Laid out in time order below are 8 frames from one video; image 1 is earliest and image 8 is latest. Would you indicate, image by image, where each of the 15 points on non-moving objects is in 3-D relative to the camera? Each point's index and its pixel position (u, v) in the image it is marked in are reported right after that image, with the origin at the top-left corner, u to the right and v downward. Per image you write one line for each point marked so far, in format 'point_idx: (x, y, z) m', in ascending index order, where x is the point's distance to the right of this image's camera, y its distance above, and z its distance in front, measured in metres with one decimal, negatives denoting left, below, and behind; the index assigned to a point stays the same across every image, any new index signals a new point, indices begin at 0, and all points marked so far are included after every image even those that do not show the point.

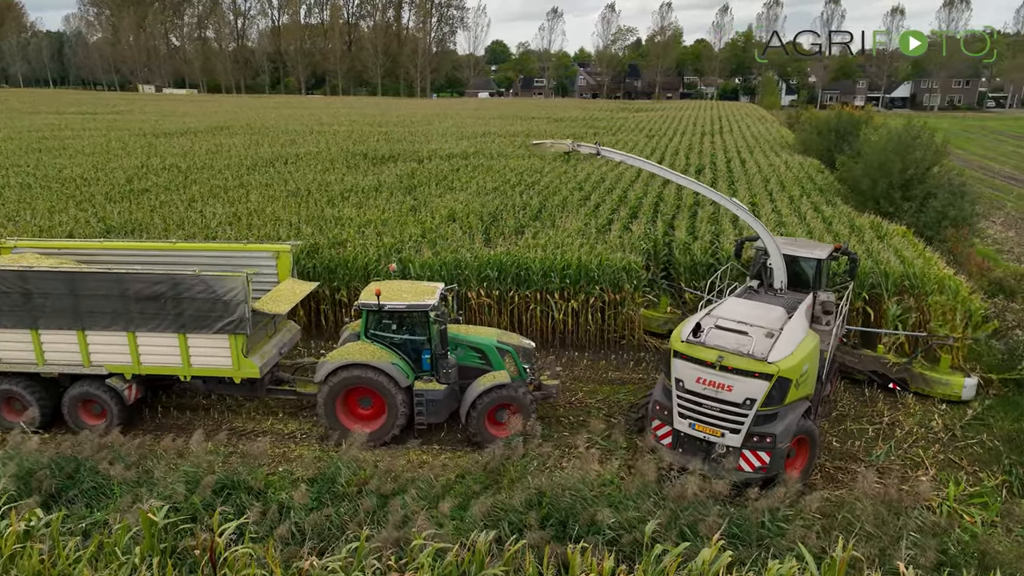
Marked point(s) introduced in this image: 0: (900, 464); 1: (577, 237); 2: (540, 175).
0: (+3.9, -1.8, +7.2) m
1: (+1.1, +0.9, +12.0) m
2: (+0.8, +3.1, +19.3) m
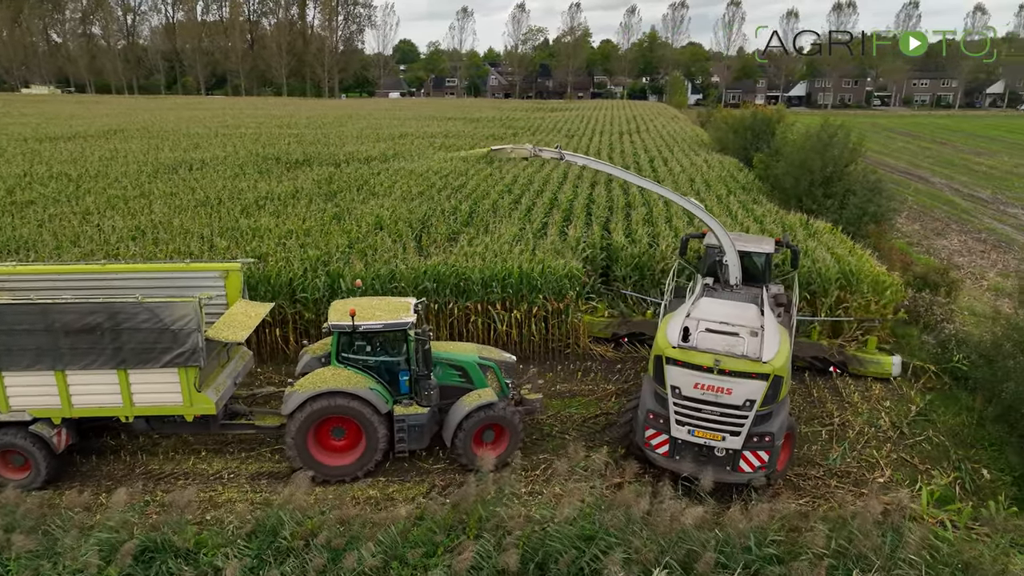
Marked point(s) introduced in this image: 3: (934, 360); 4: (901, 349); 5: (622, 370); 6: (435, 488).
0: (+3.5, -1.8, +7.2) m
1: (+0.1, +0.7, +11.6) m
2: (-1.3, +2.9, +18.8) m
3: (+5.5, -0.9, +9.2) m
4: (+5.3, -0.8, +9.6) m
5: (+1.5, -1.1, +9.6) m
6: (-0.8, -2.0, +6.9) m
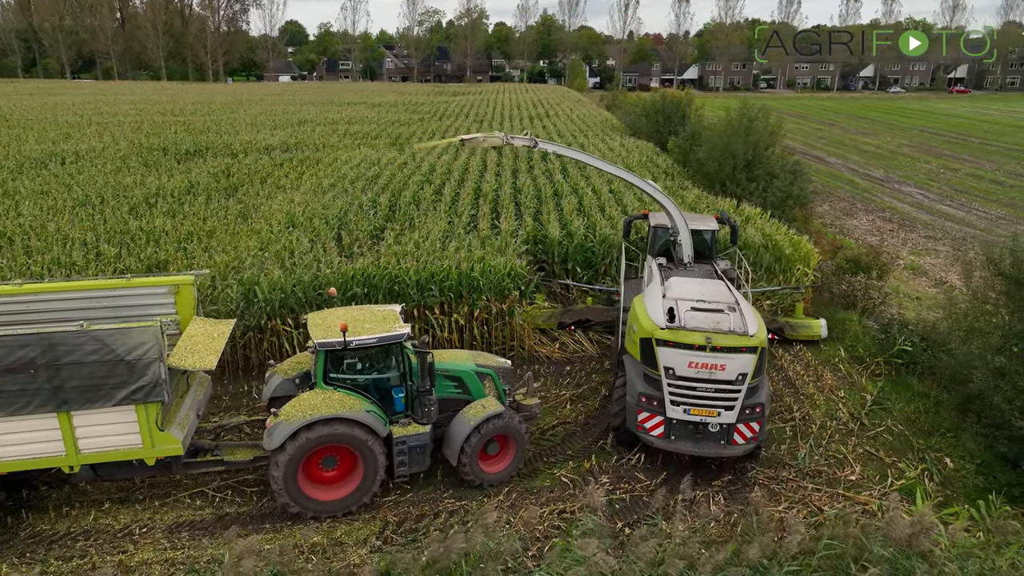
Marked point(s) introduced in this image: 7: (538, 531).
0: (+3.1, -1.8, +7.0) m
1: (-1.0, +0.8, +10.8) m
2: (-3.4, +3.0, +17.7) m
3: (+4.8, -0.7, +9.2) m
4: (+4.5, -0.6, +9.6) m
5: (+0.8, -1.1, +9.0) m
6: (-1.1, -2.1, +6.1) m
7: (+0.1, -2.1, +5.9) m
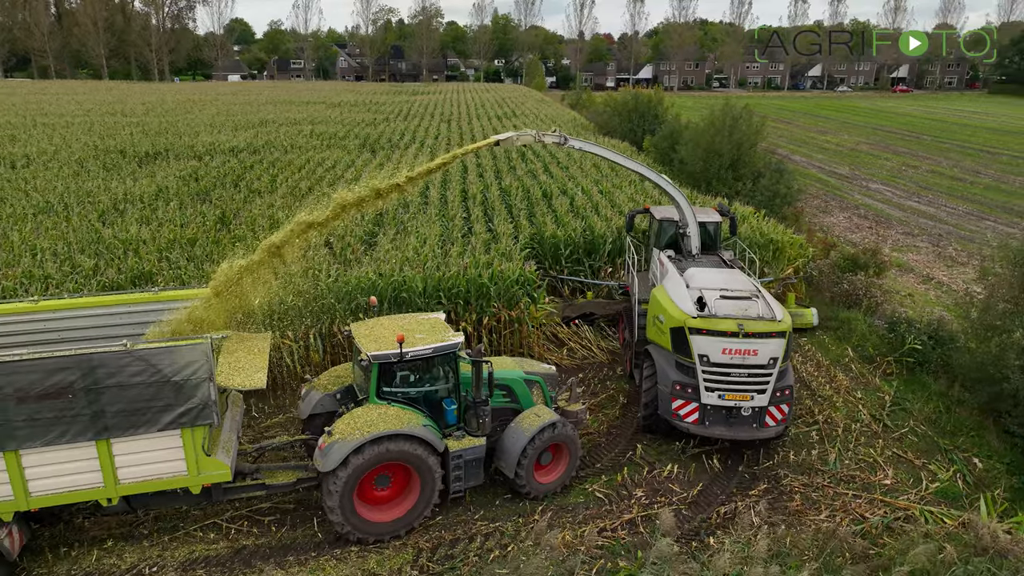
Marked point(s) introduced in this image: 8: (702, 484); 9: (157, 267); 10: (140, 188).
0: (+3.4, -1.8, +6.9) m
1: (-1.0, +0.7, +10.4) m
2: (-3.9, +2.9, +17.1) m
3: (+4.9, -0.7, +9.2) m
4: (+4.6, -0.6, +9.6) m
5: (+0.9, -1.2, +8.8) m
6: (-0.7, -2.2, +5.8) m
7: (+0.5, -2.1, +5.6) m
8: (+1.7, -1.9, +6.6) m
9: (-4.6, +0.3, +9.1) m
10: (-7.6, +2.0, +14.4) m
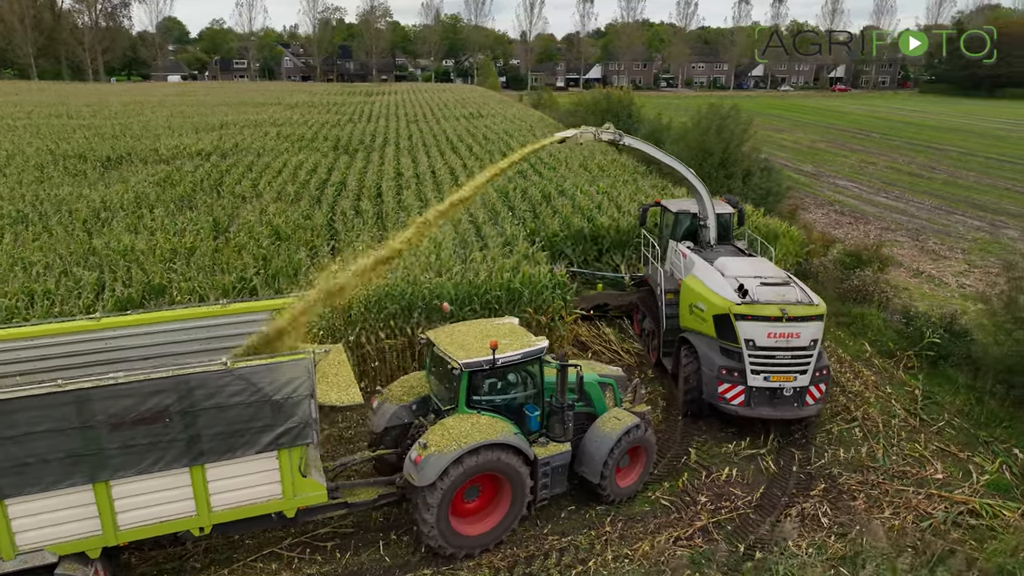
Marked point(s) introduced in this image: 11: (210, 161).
0: (+3.9, -1.8, +7.0) m
1: (-0.8, +0.6, +10.1) m
2: (-4.2, +2.7, +16.7) m
3: (+5.3, -0.7, +9.4) m
4: (+4.9, -0.6, +9.7) m
5: (+1.3, -1.2, +8.7) m
6: (-0.1, -2.3, +5.6) m
7: (+1.2, -2.2, +5.5) m
8: (+2.3, -1.9, +6.5) m
9: (-4.2, +0.1, +8.5) m
10: (-7.7, +1.8, +13.6) m
11: (-7.9, +3.3, +18.4) m
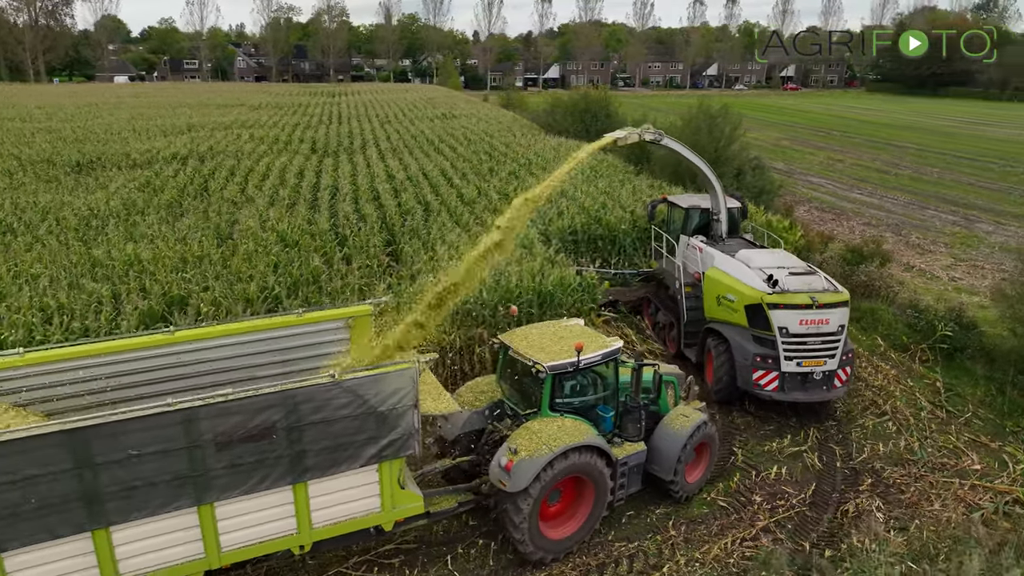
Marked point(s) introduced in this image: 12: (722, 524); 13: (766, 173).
0: (+4.4, -1.7, +7.2) m
1: (-0.5, +0.5, +10.0) m
2: (-4.4, +2.6, +16.3) m
3: (+5.6, -0.6, +9.7) m
4: (+5.2, -0.5, +10.0) m
5: (+1.7, -1.2, +8.7) m
6: (+0.5, -2.3, +5.5) m
7: (+1.8, -2.2, +5.5) m
8: (+2.8, -1.9, +6.6) m
9: (-3.9, 0.0, +8.2) m
10: (-7.6, +1.6, +13.1) m
11: (-8.2, +3.1, +17.8) m
12: (+1.8, -2.0, +6.0) m
13: (+5.7, +2.6, +15.6) m
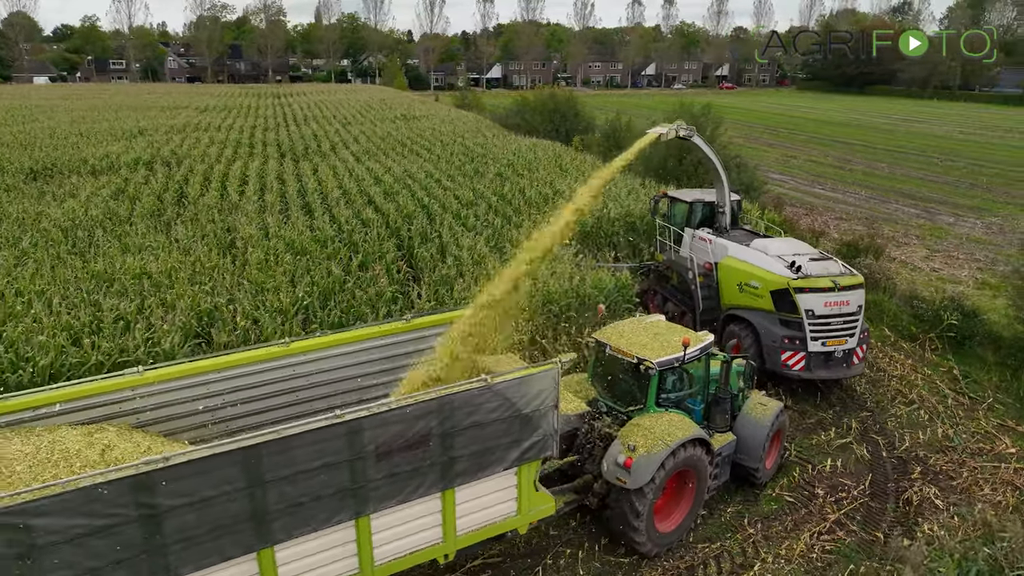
0: (+5.0, -1.6, +7.6) m
1: (-0.2, +0.5, +10.0) m
2: (-4.7, +2.5, +16.0) m
3: (+5.9, -0.4, +10.2) m
4: (+5.5, -0.4, +10.5) m
5: (+2.2, -1.1, +8.9) m
6: (+1.3, -2.3, +5.6) m
7: (+2.5, -2.1, +5.7) m
8: (+3.5, -1.8, +6.9) m
9: (-3.4, -0.1, +7.9) m
10: (-7.6, +1.4, +12.4) m
11: (-8.6, +2.9, +17.1) m
12: (+2.5, -2.0, +6.3) m
13: (+5.5, +2.7, +16.1) m
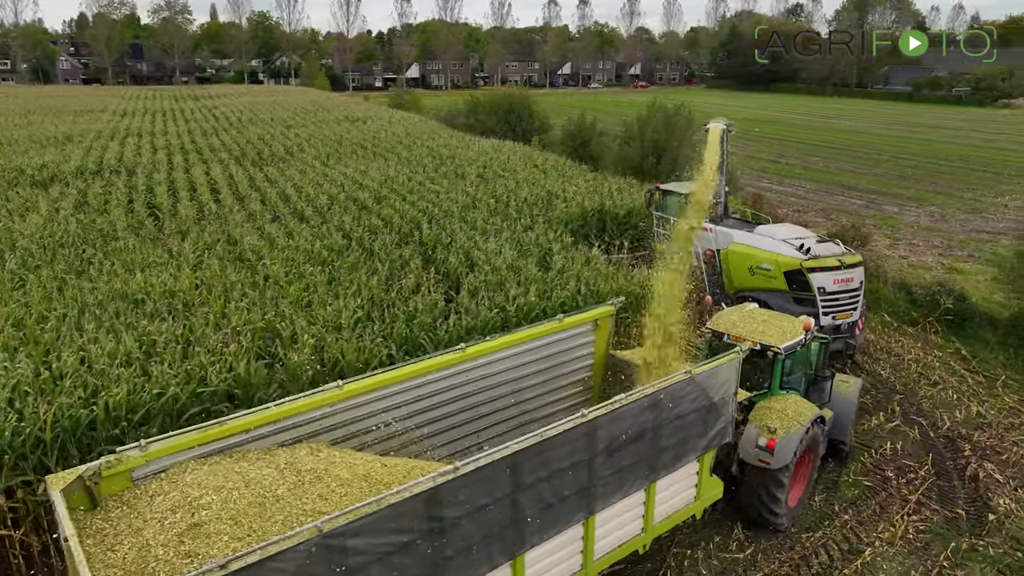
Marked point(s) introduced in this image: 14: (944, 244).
0: (+5.7, -1.4, +8.4) m
1: (+0.2, +0.5, +10.1) m
2: (-5.0, +2.2, +15.5) m
3: (+6.3, -0.2, +11.1) m
4: (+5.8, -0.2, +11.3) m
5: (+2.7, -1.1, +9.3) m
6: (+2.3, -2.2, +6.0) m
7: (+3.5, -2.0, +6.2) m
8: (+4.3, -1.6, +7.5) m
9: (-2.7, -0.3, +7.7) m
10: (-7.5, +1.0, +11.6) m
11: (-9.1, +2.5, +16.1) m
12: (+3.5, -1.9, +6.7) m
13: (+5.0, +2.9, +16.9) m
14: (+9.0, +0.9, +14.6) m
